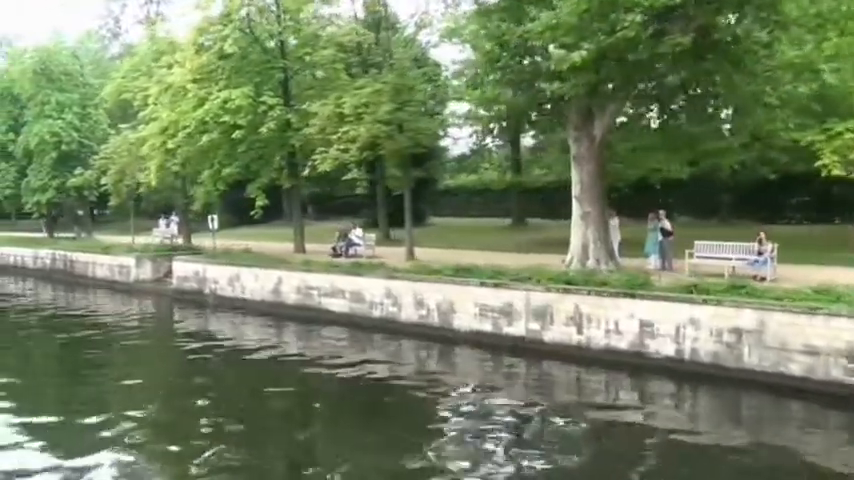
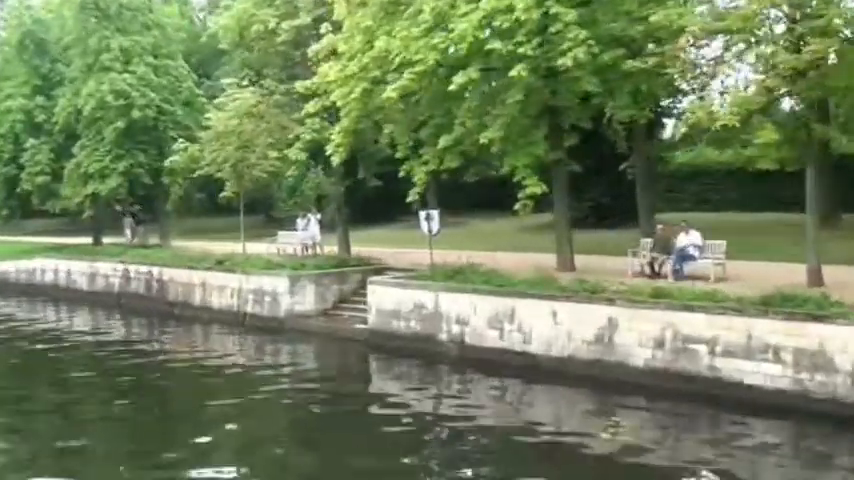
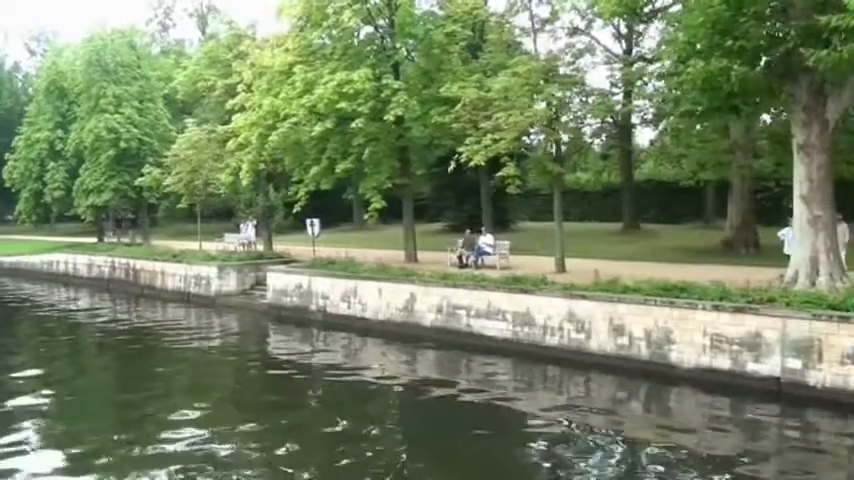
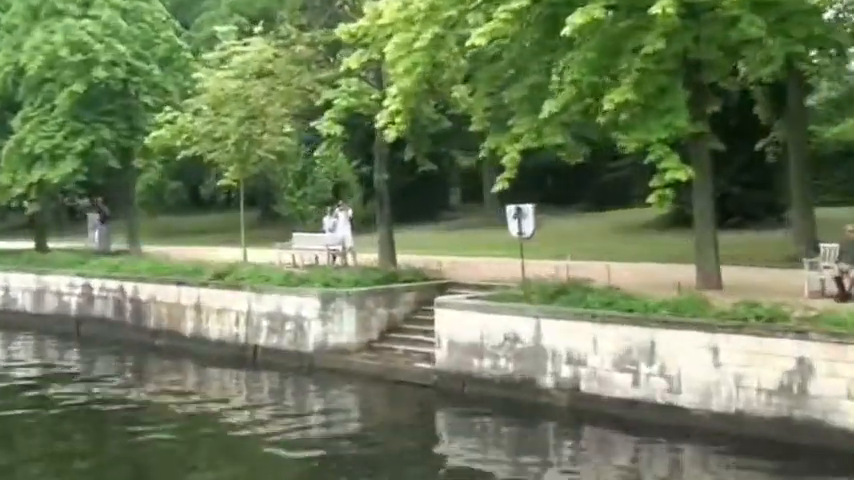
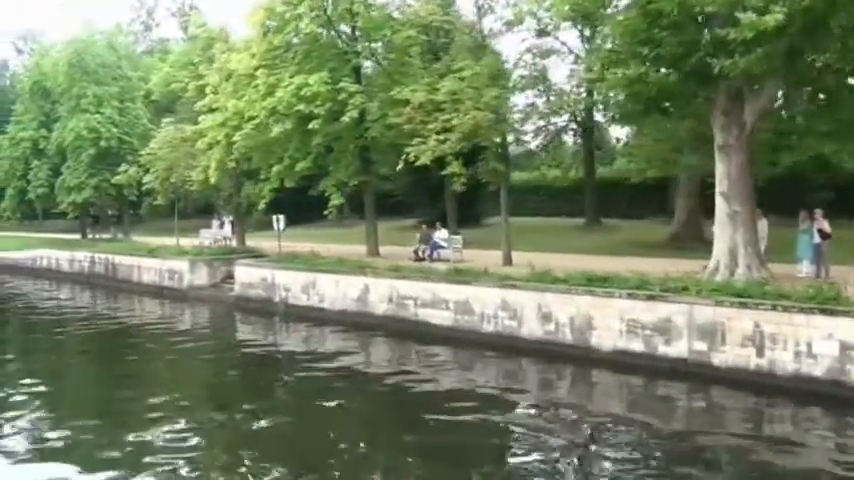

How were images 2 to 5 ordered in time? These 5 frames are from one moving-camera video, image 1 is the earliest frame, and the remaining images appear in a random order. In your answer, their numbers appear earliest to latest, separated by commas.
5, 3, 2, 4
